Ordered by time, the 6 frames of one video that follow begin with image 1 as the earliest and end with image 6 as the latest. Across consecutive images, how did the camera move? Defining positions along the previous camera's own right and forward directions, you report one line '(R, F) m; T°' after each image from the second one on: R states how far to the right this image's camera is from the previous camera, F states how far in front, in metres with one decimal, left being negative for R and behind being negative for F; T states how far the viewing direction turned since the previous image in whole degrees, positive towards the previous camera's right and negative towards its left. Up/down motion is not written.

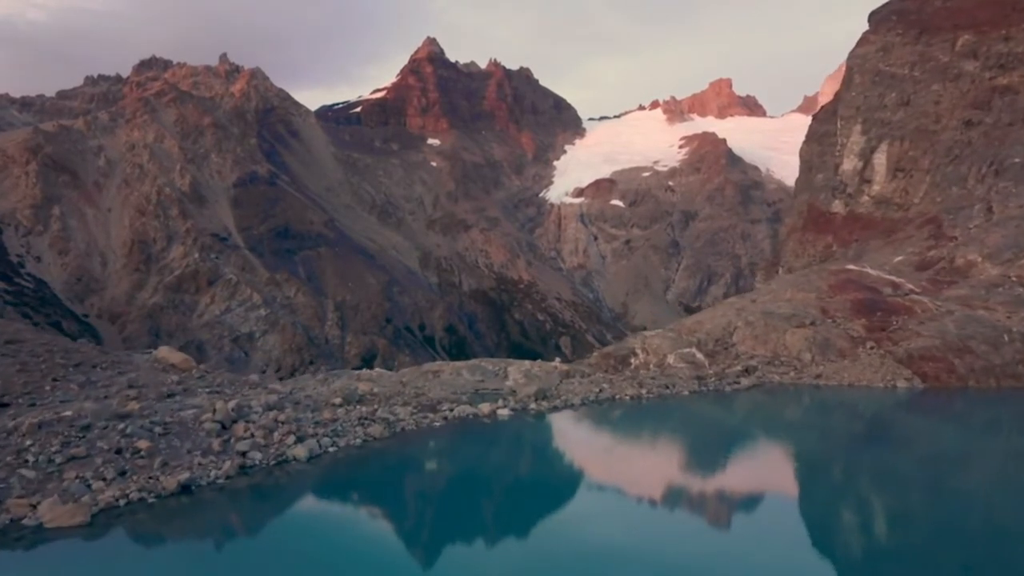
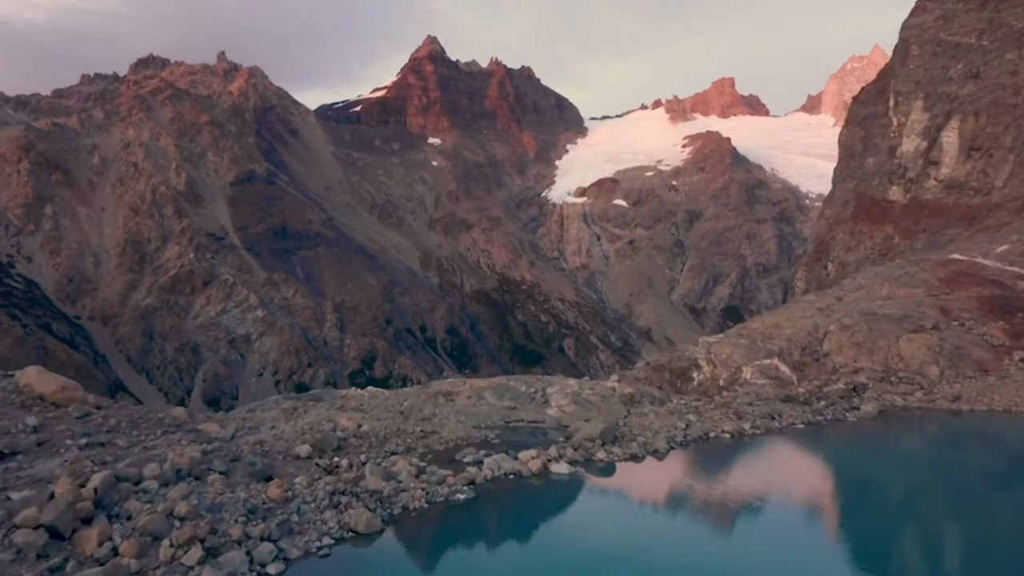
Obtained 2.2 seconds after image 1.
(-0.4, +3.1) m; 0°
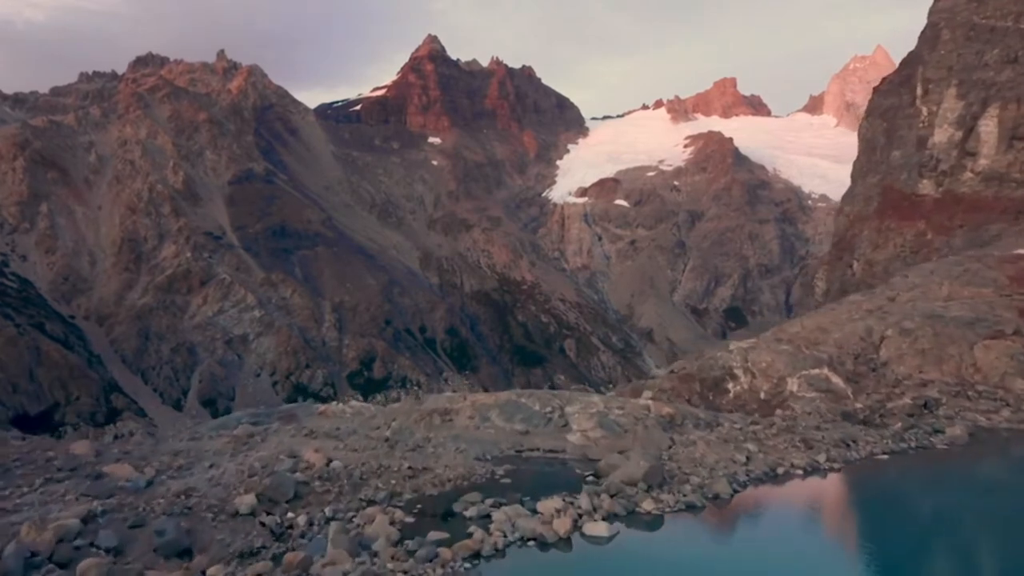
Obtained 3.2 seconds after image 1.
(-0.1, +1.5) m; 0°
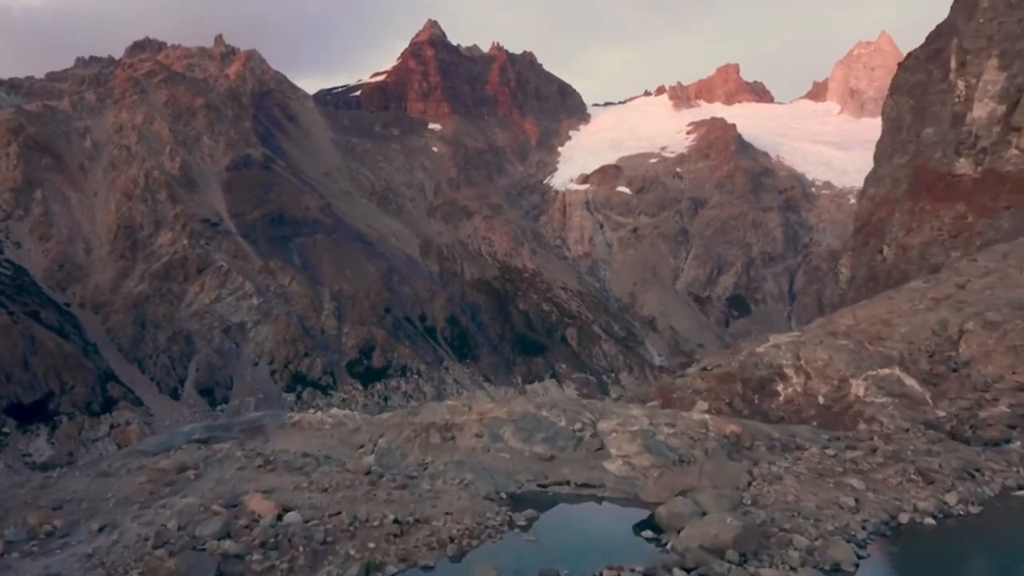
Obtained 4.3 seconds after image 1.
(-0.1, +1.6) m; 0°
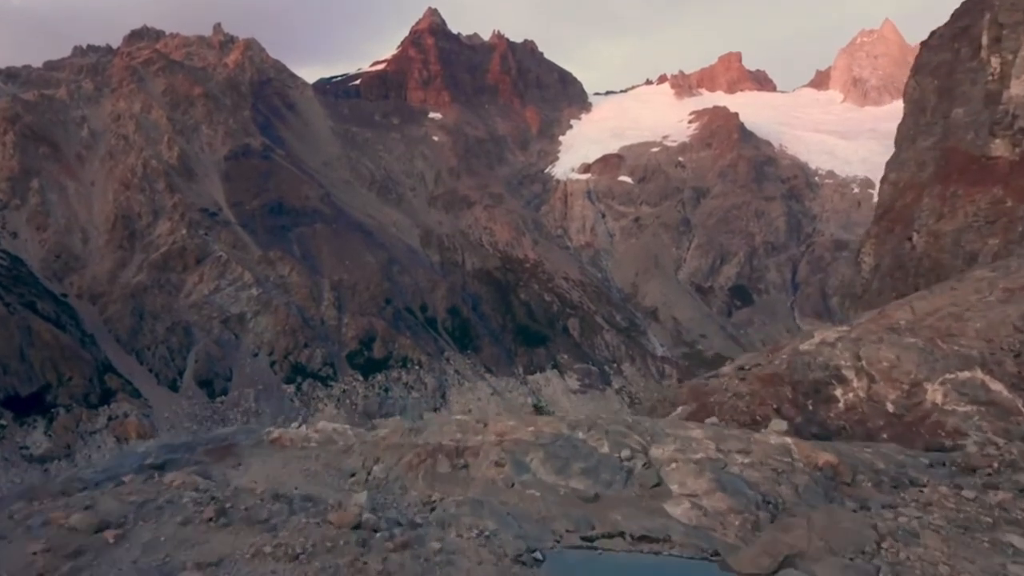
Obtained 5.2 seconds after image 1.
(-0.1, +1.2) m; 0°
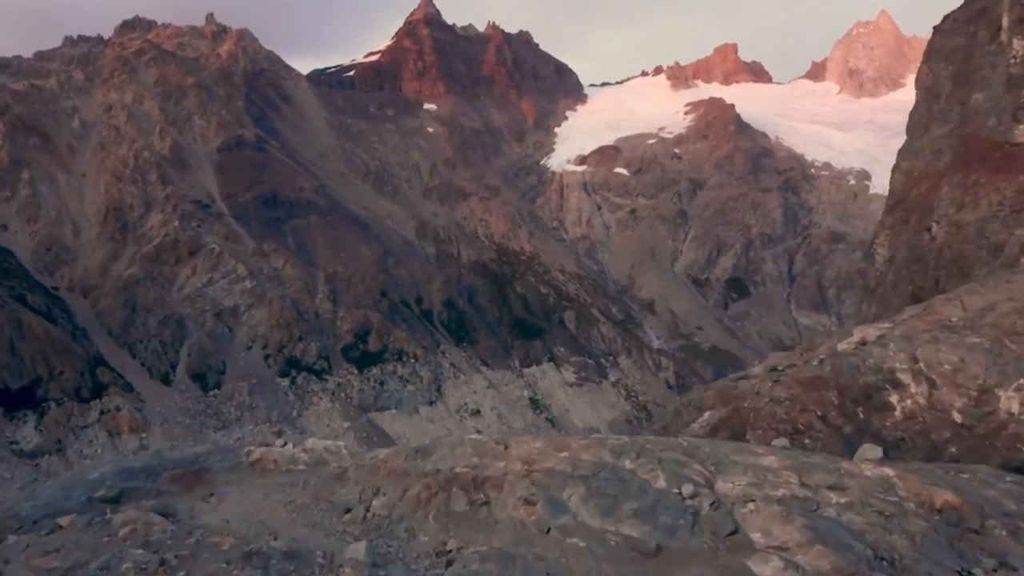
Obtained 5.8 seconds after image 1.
(-0.1, +0.9) m; 0°
